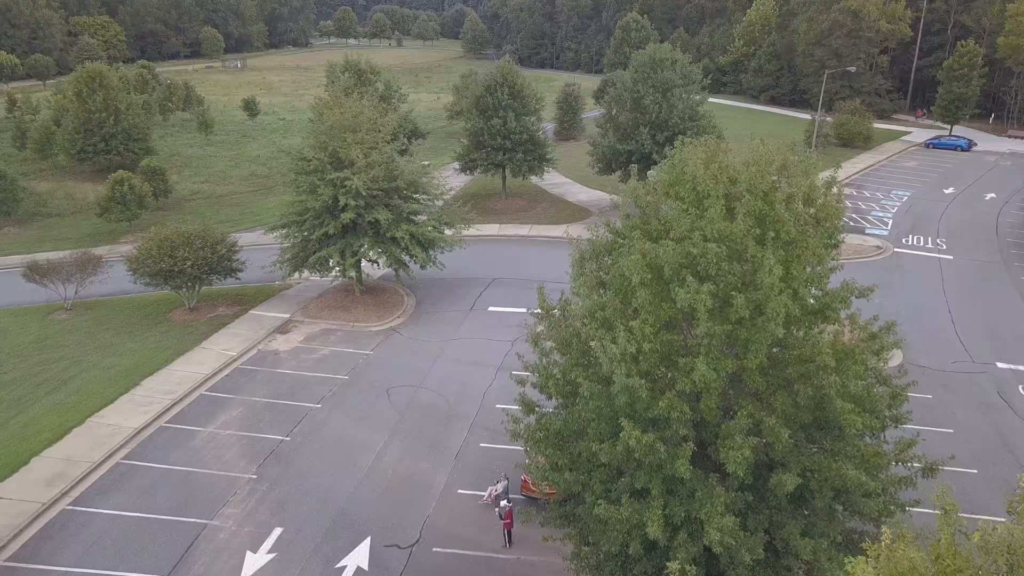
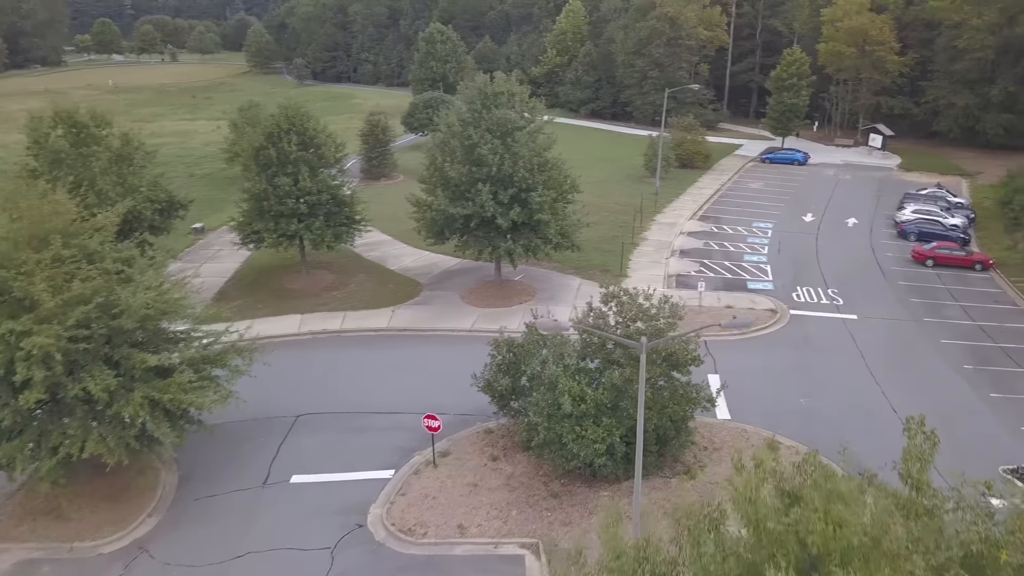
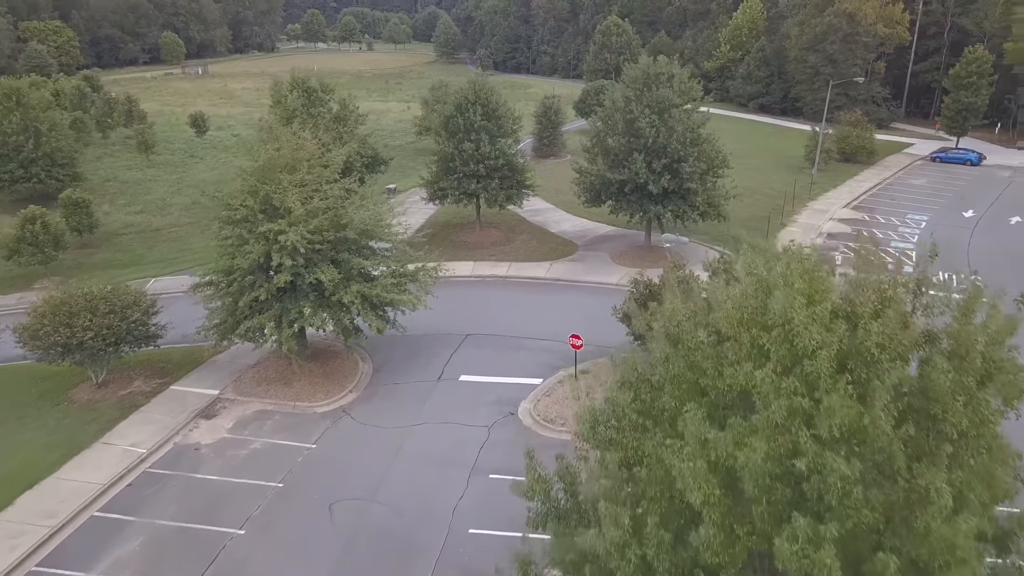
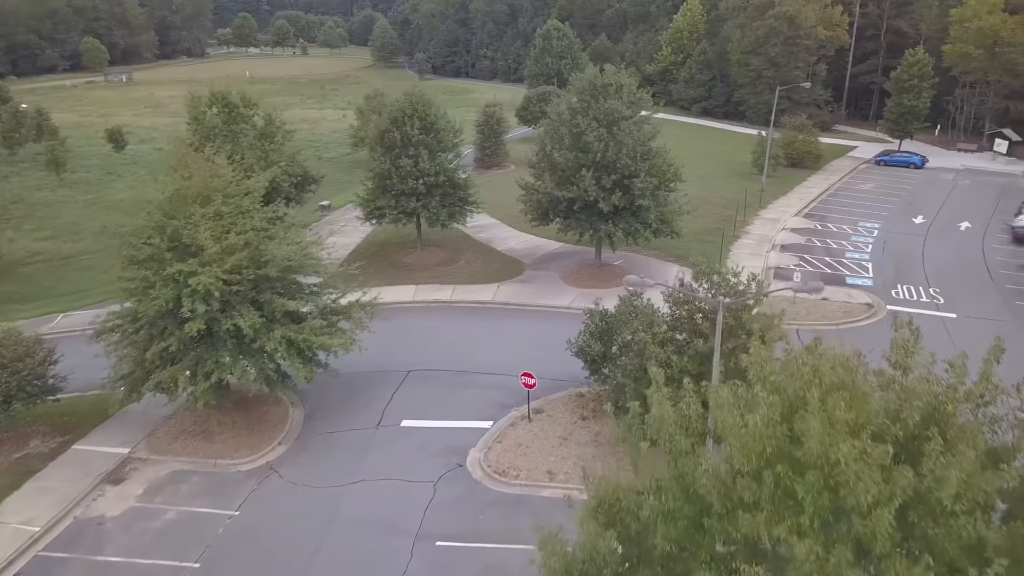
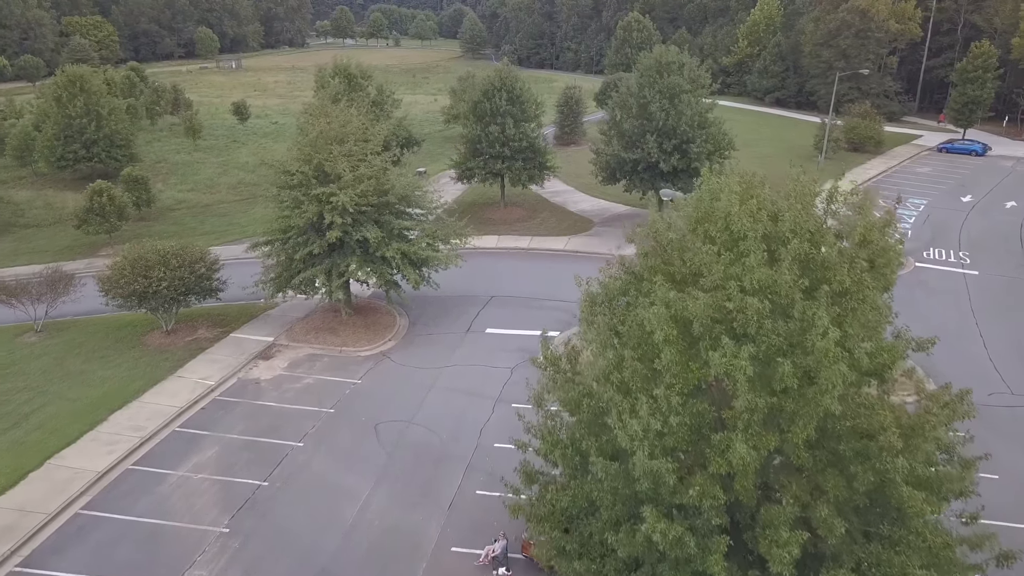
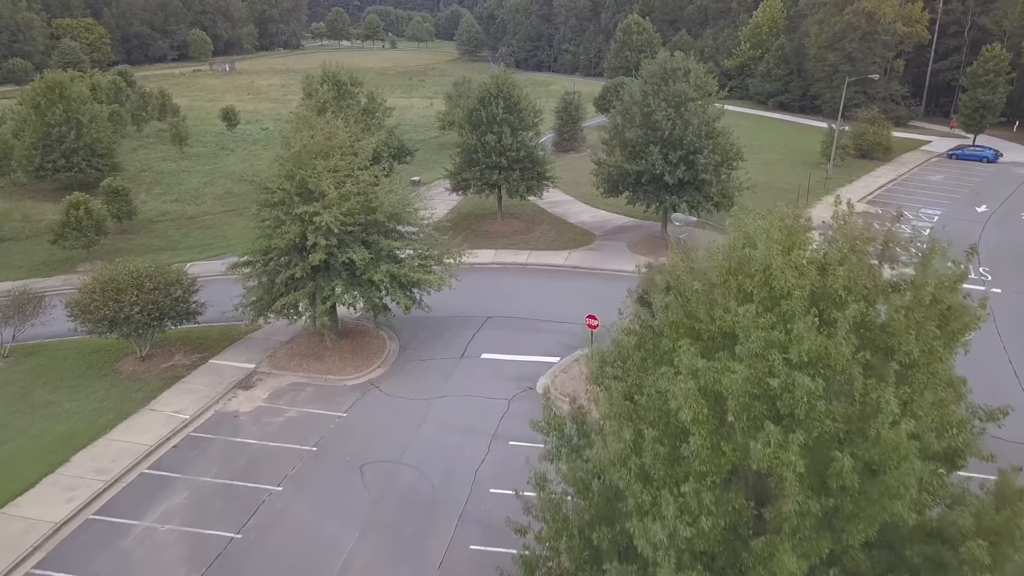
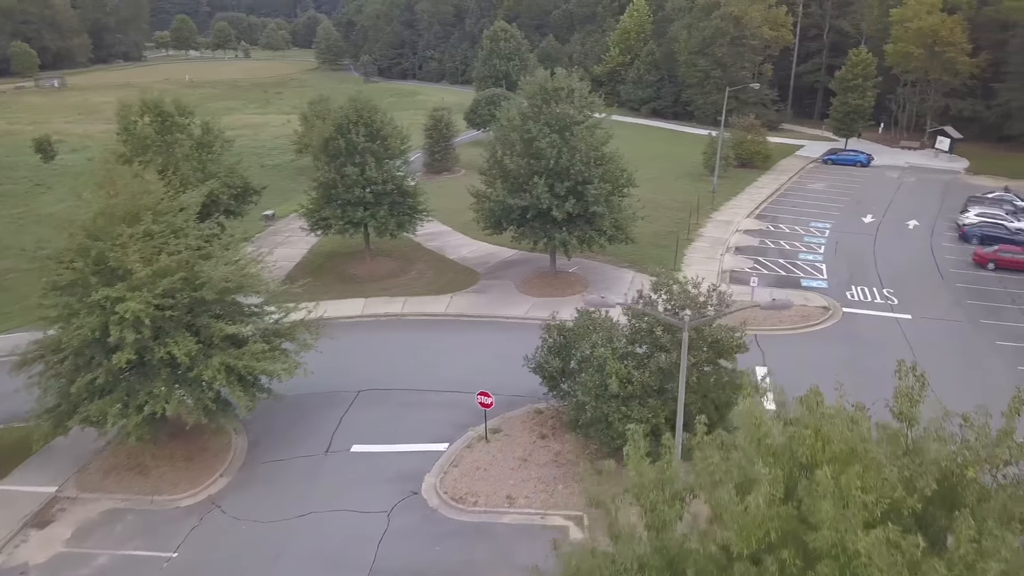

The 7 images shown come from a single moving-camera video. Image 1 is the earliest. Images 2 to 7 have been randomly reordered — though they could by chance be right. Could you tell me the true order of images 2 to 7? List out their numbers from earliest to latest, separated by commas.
5, 6, 3, 4, 7, 2
